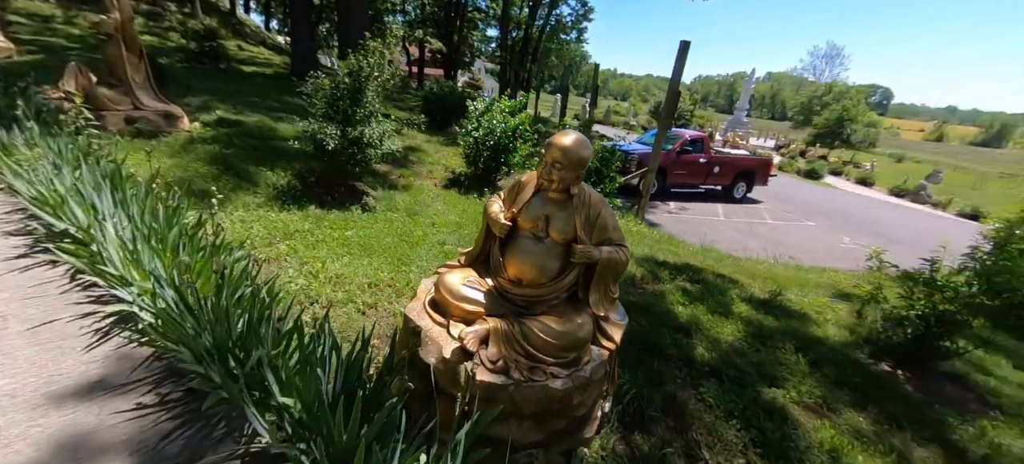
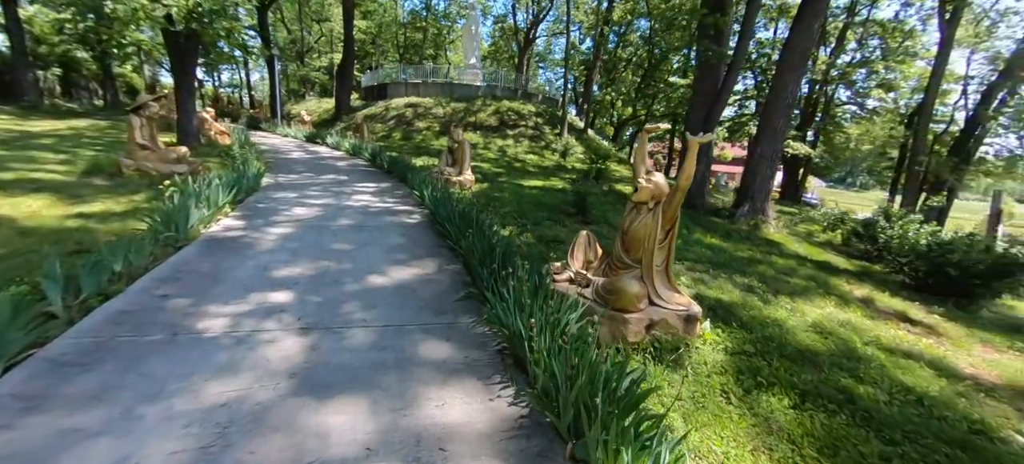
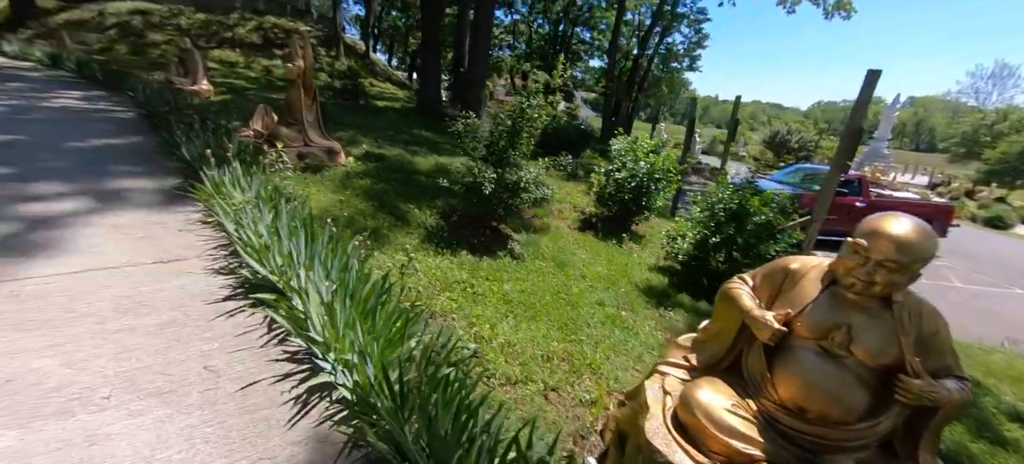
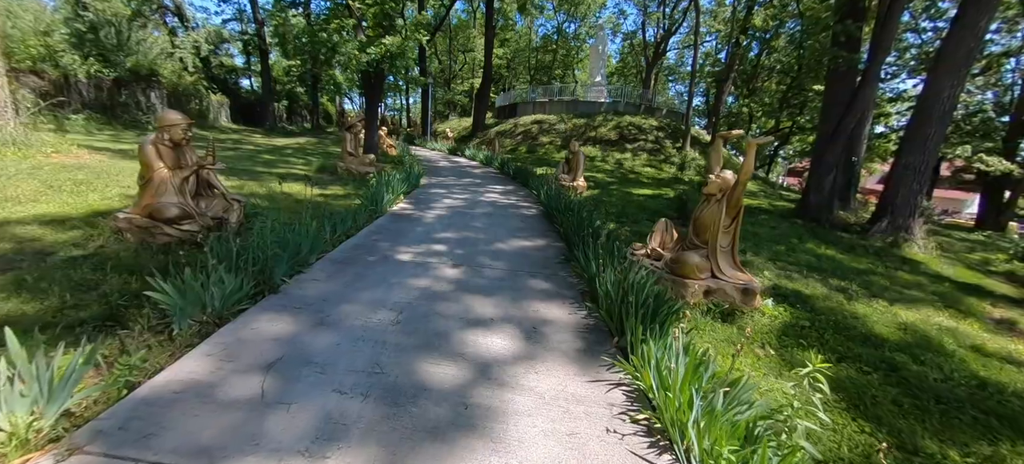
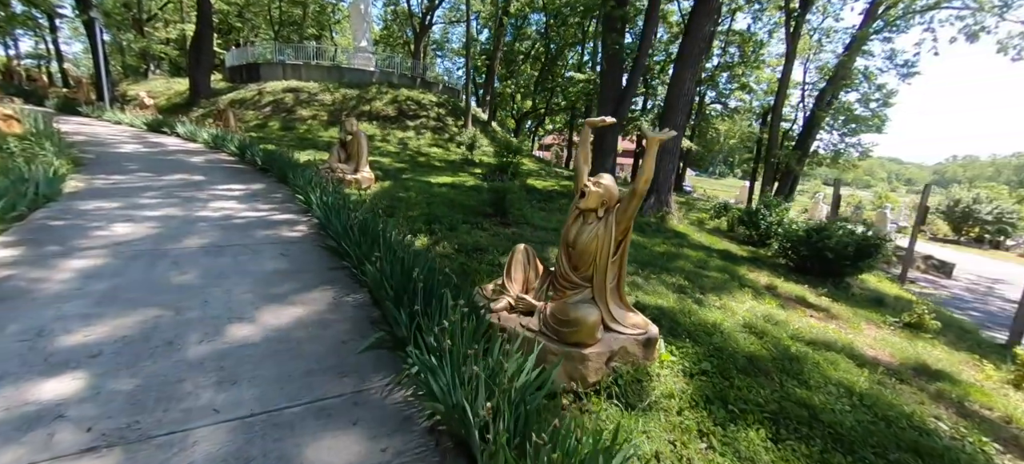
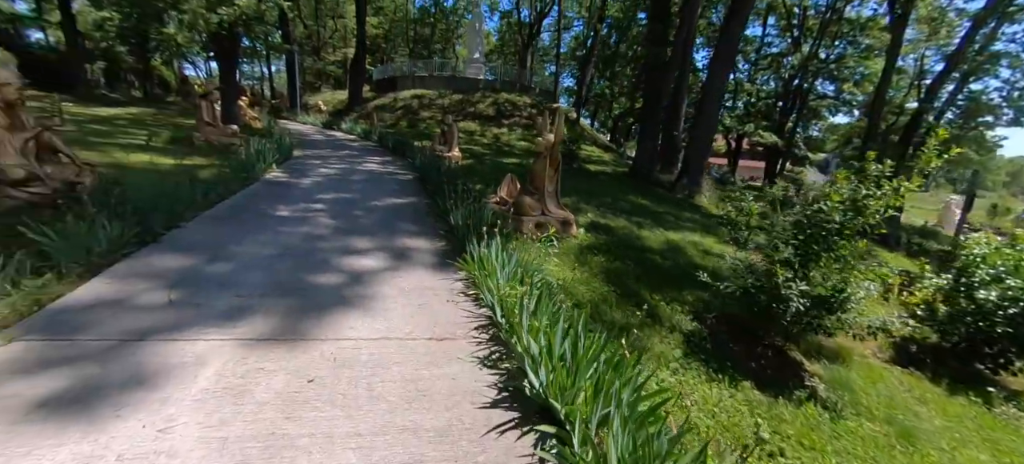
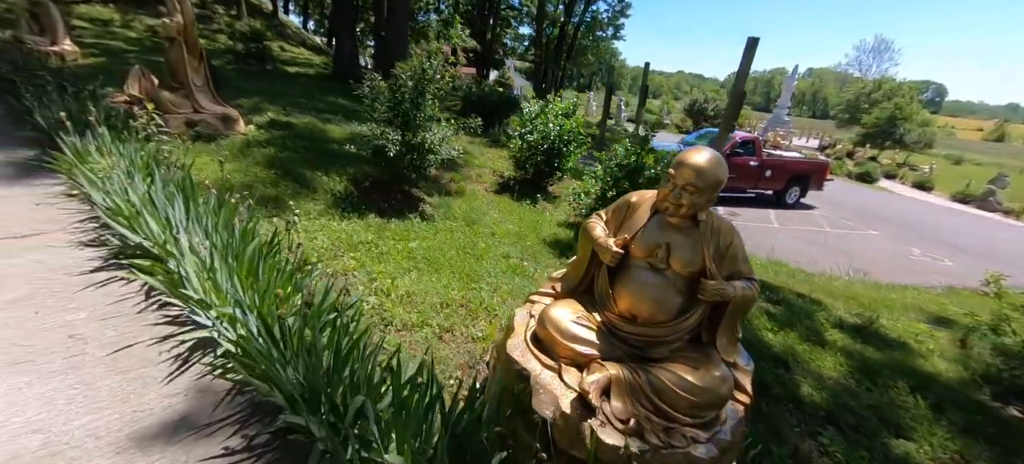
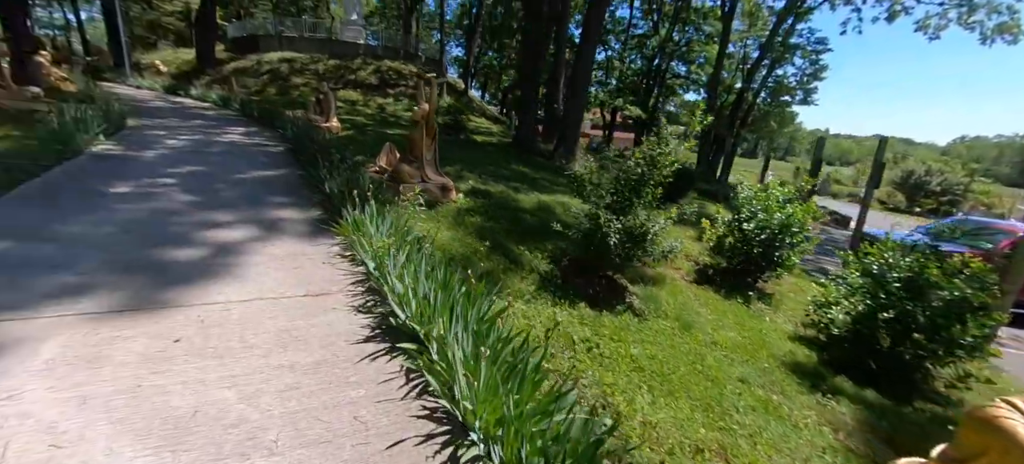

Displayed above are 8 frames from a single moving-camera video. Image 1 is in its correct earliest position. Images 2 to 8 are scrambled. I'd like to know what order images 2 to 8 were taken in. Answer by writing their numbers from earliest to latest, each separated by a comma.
7, 3, 8, 6, 4, 2, 5
